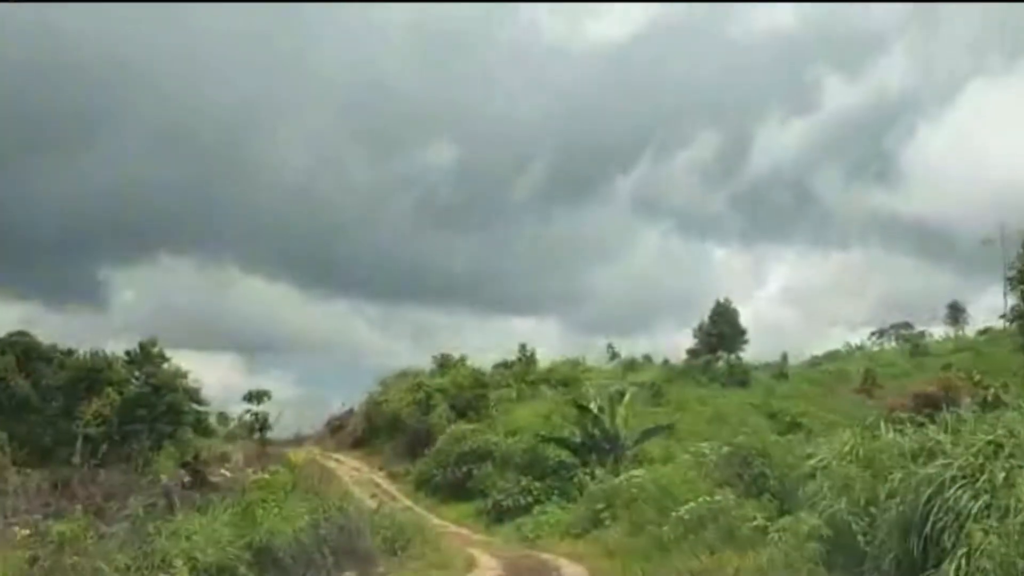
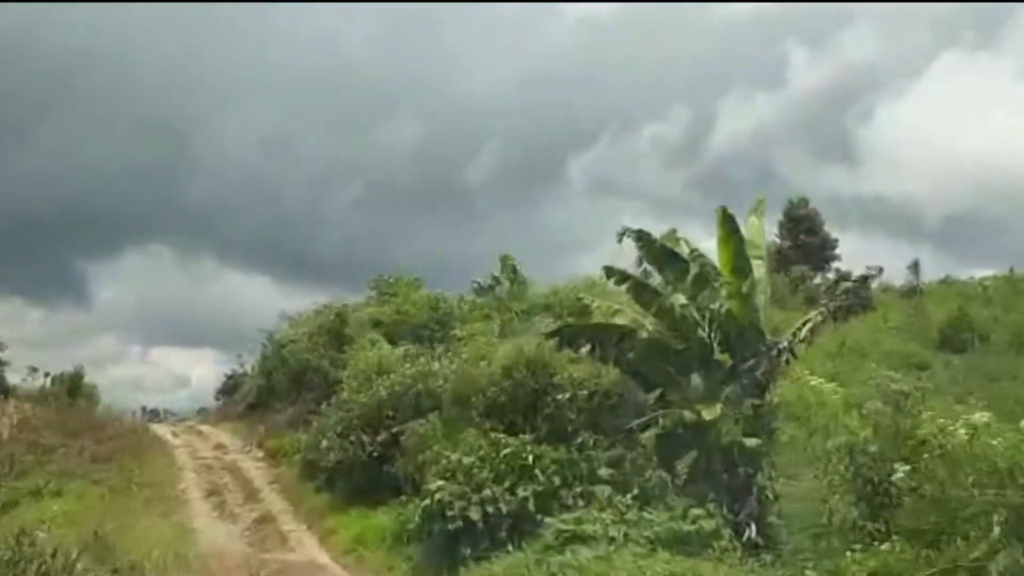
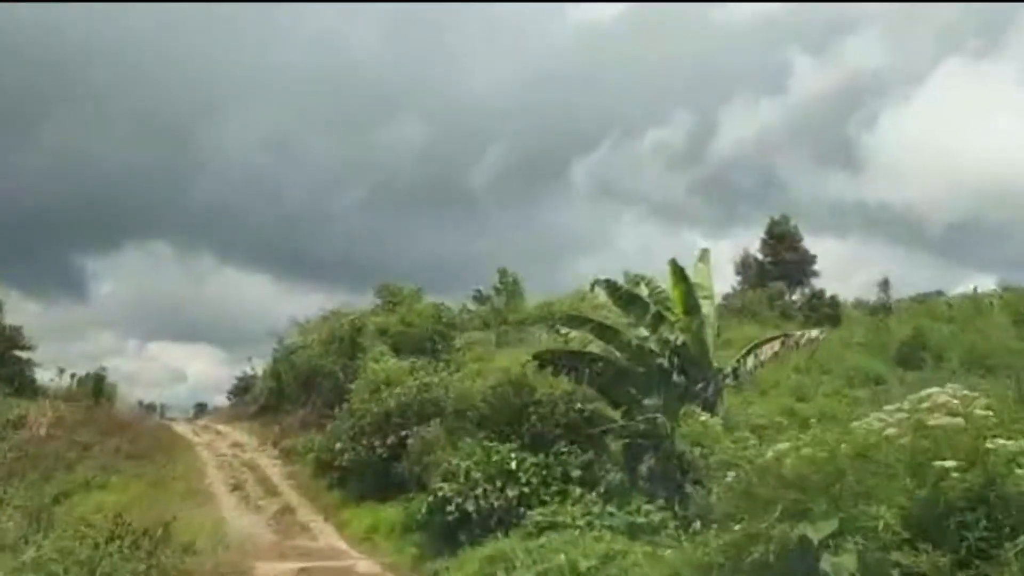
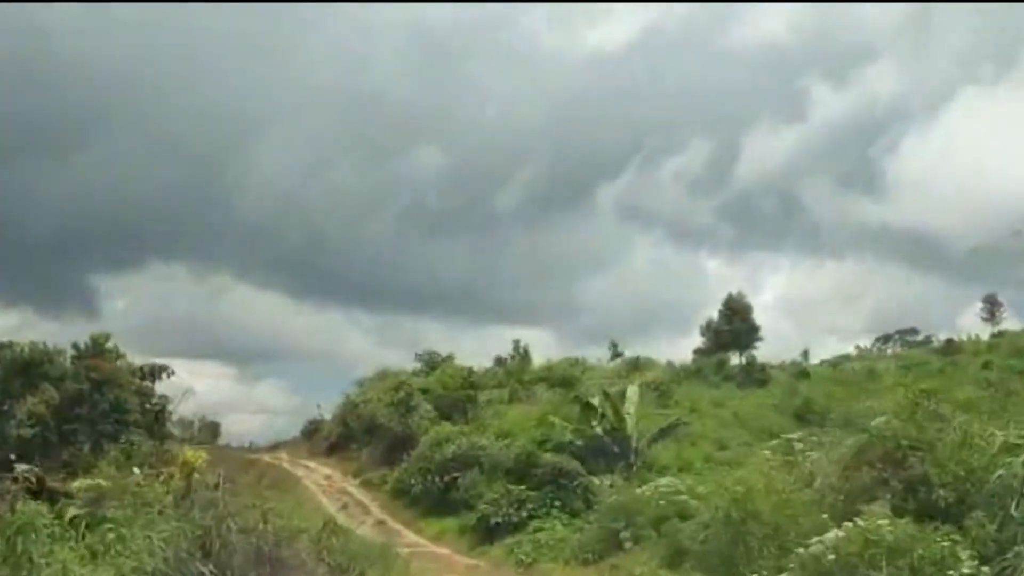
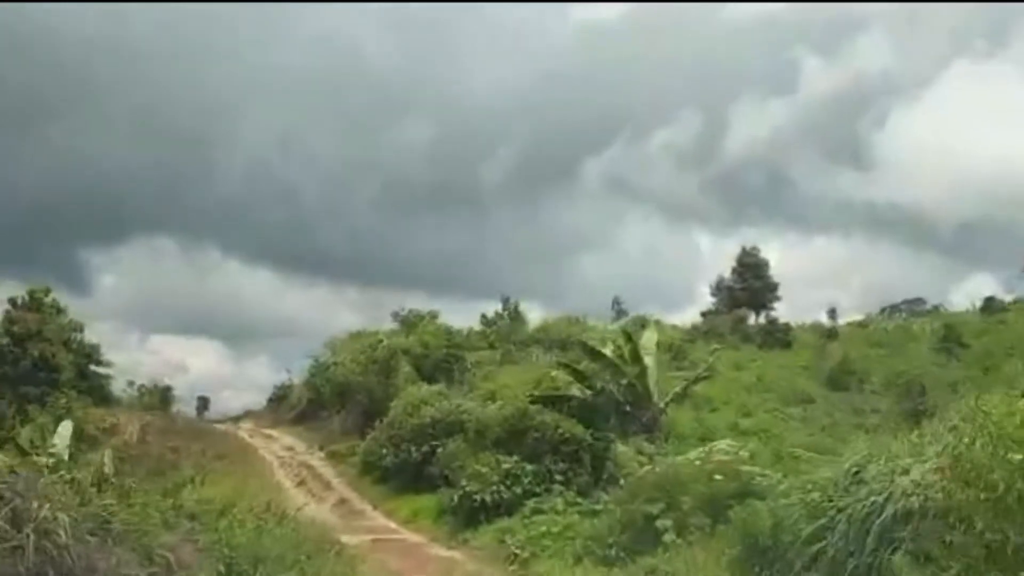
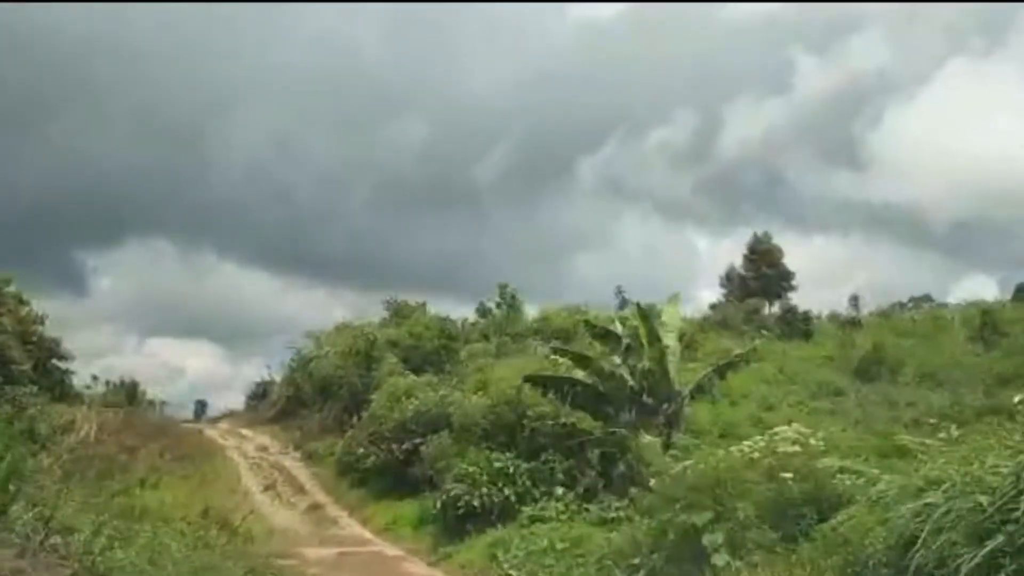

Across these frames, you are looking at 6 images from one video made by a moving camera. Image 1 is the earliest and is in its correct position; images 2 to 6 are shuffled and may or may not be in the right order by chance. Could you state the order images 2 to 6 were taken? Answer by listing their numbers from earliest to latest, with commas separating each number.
4, 5, 6, 3, 2
